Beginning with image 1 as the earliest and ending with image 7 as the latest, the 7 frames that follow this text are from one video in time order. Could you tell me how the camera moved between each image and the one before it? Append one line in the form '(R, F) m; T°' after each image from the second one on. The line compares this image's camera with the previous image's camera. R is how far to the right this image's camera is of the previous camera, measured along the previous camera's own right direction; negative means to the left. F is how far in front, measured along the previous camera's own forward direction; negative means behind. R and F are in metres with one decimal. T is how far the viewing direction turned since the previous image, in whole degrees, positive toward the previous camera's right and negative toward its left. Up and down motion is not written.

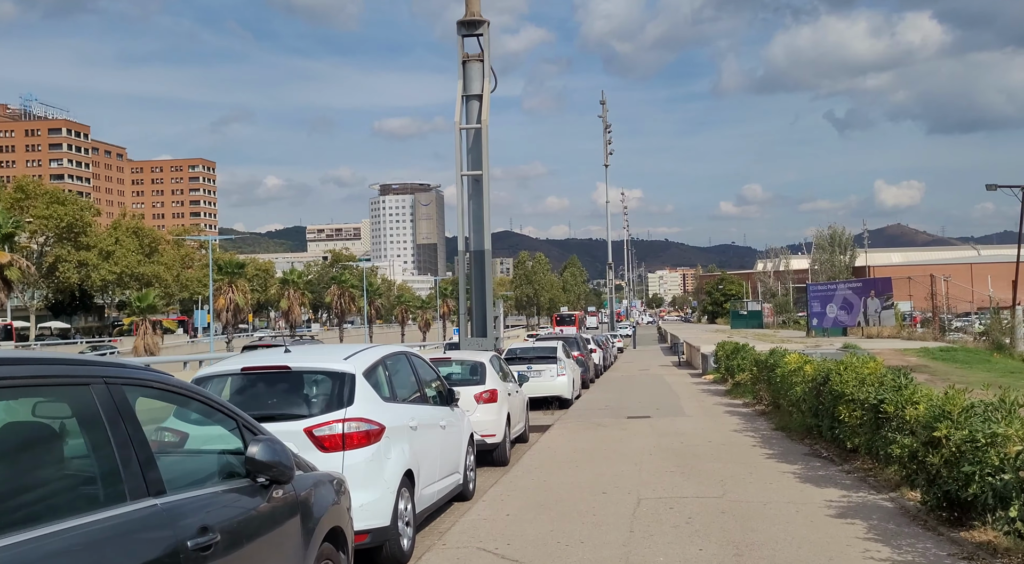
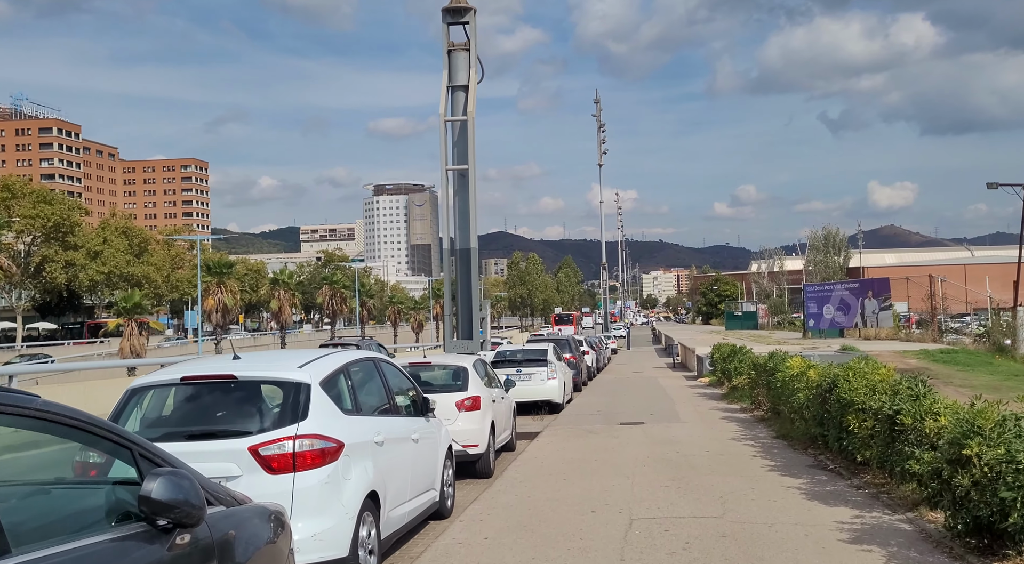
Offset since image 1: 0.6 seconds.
(+0.1, +0.8) m; 0°
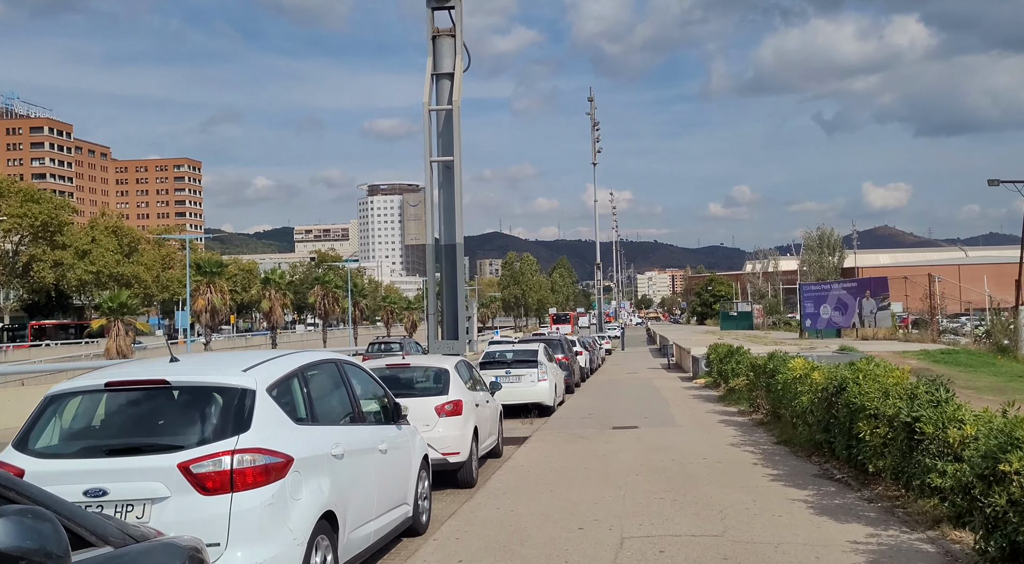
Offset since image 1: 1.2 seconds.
(+0.1, +0.7) m; 0°
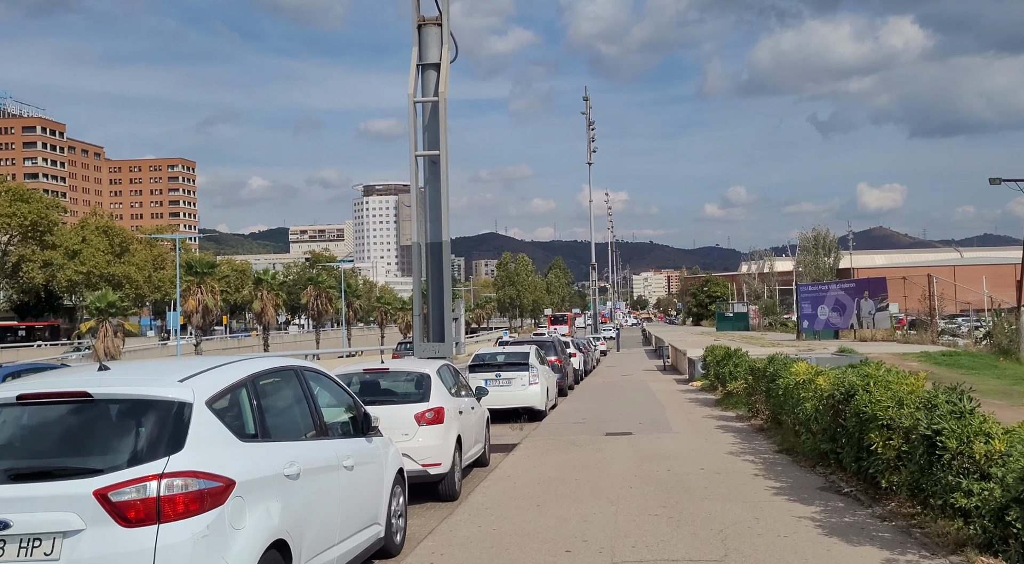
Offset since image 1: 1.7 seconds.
(+0.1, +0.6) m; 0°
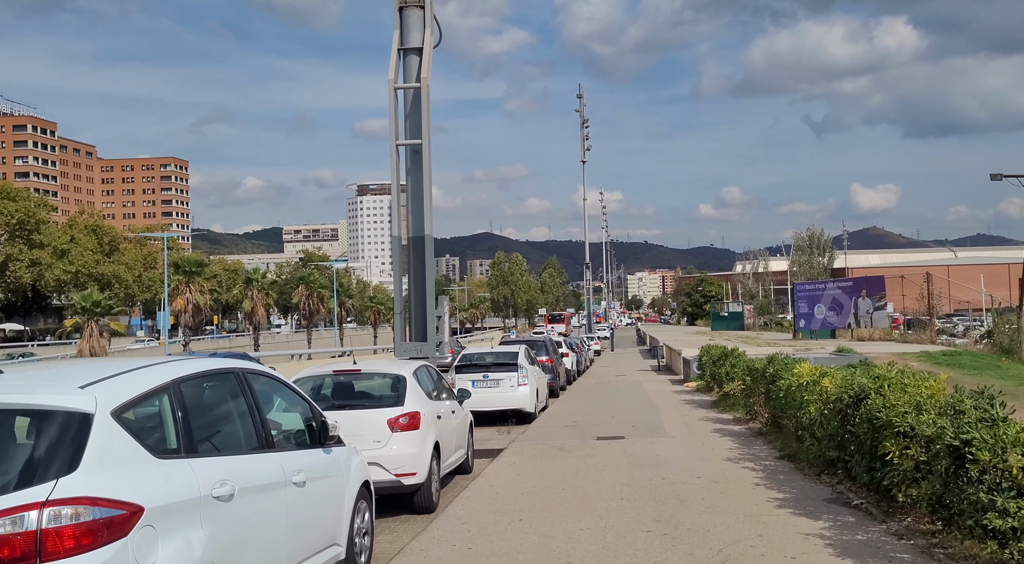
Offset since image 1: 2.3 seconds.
(+0.1, +0.7) m; 0°
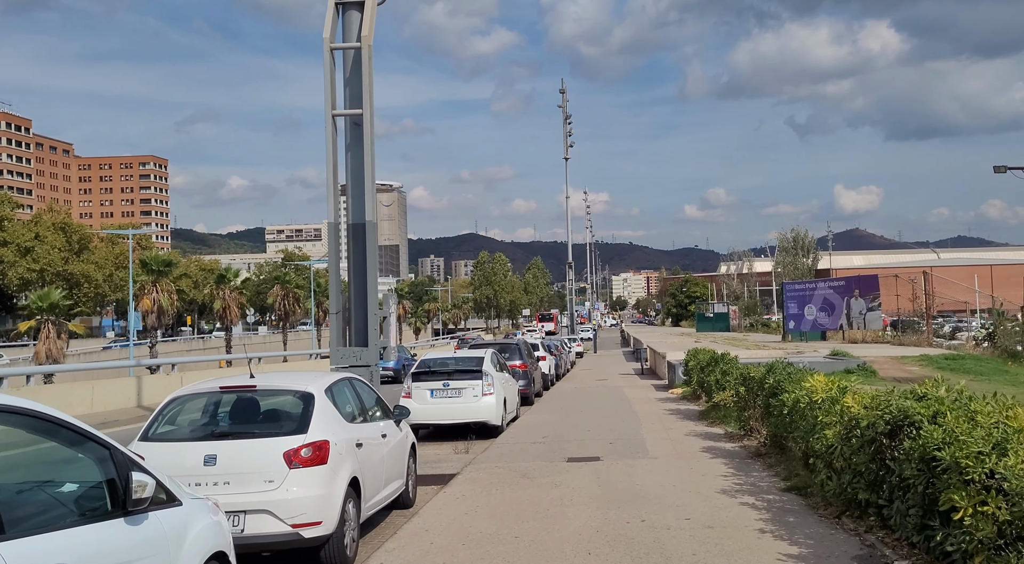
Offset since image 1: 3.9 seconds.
(+0.4, +2.0) m; +1°
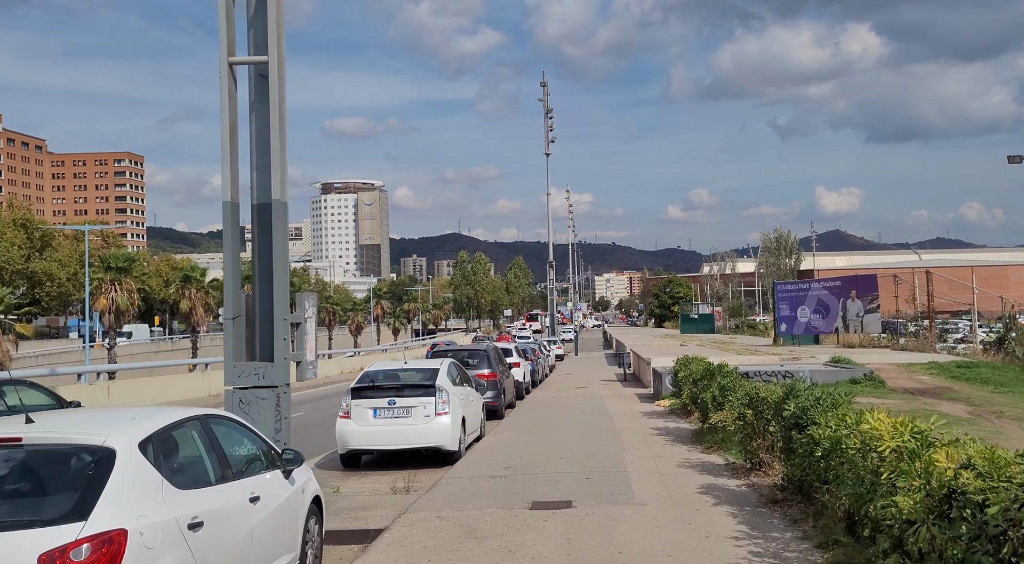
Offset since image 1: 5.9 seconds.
(+0.4, +2.5) m; +1°
